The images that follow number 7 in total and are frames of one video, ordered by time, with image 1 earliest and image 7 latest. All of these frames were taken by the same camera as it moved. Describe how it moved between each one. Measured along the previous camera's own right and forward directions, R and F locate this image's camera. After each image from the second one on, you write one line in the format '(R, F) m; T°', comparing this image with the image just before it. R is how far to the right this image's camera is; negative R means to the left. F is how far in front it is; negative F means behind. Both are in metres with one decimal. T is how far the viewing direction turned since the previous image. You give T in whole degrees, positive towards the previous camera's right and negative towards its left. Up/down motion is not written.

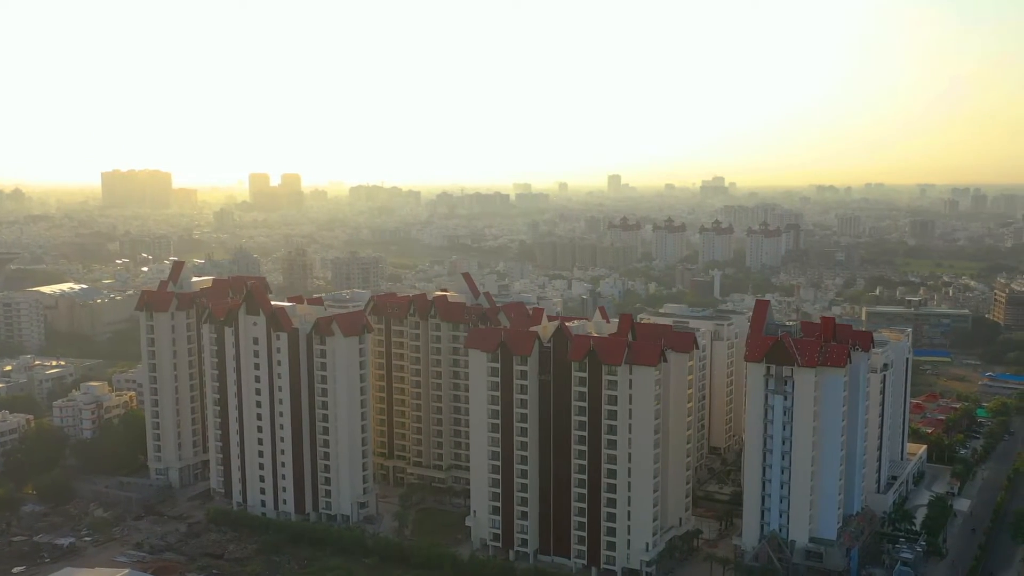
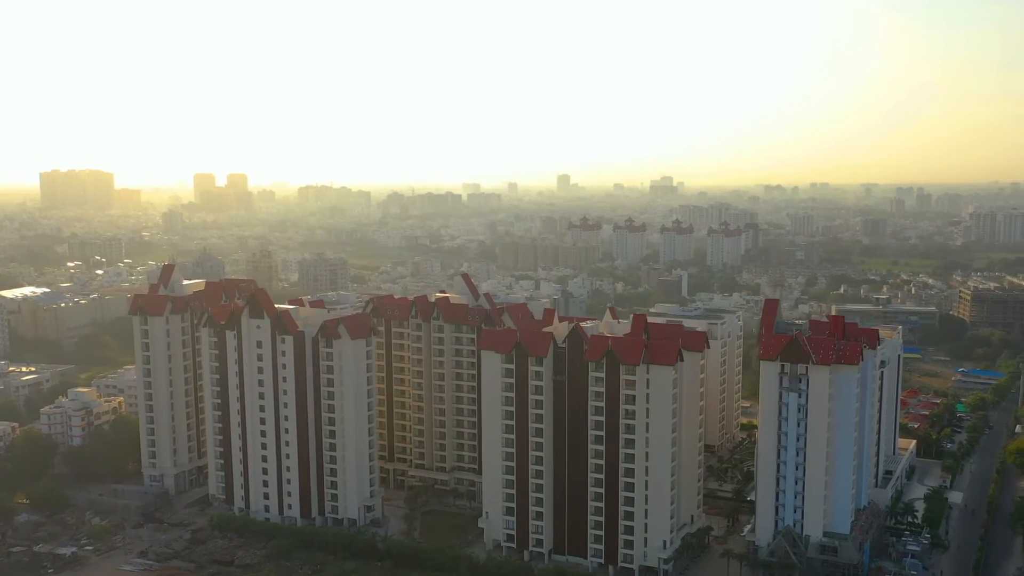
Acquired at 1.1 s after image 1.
(-1.4, 0.0) m; +3°
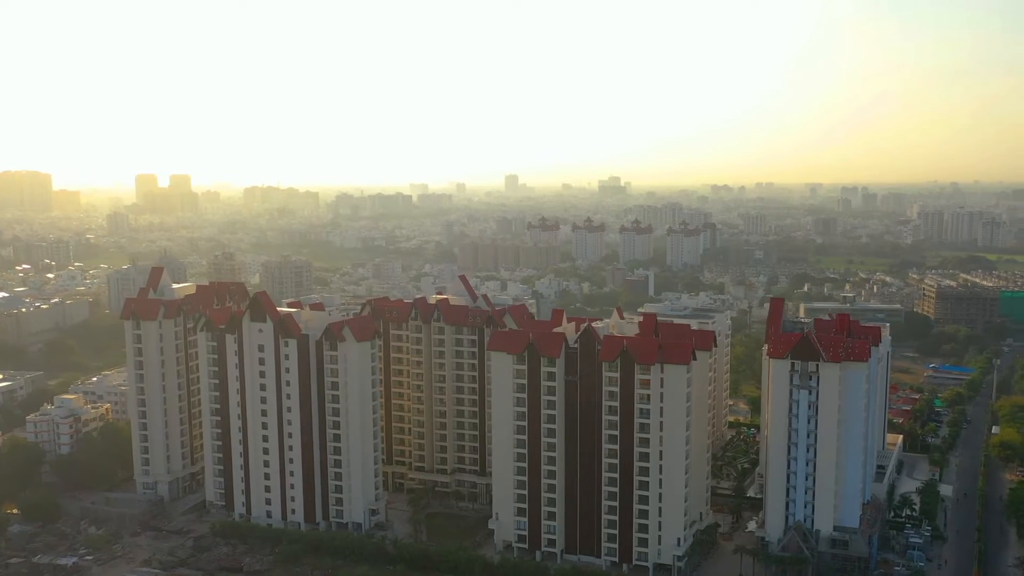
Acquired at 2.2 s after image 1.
(-1.3, 0.0) m; +3°
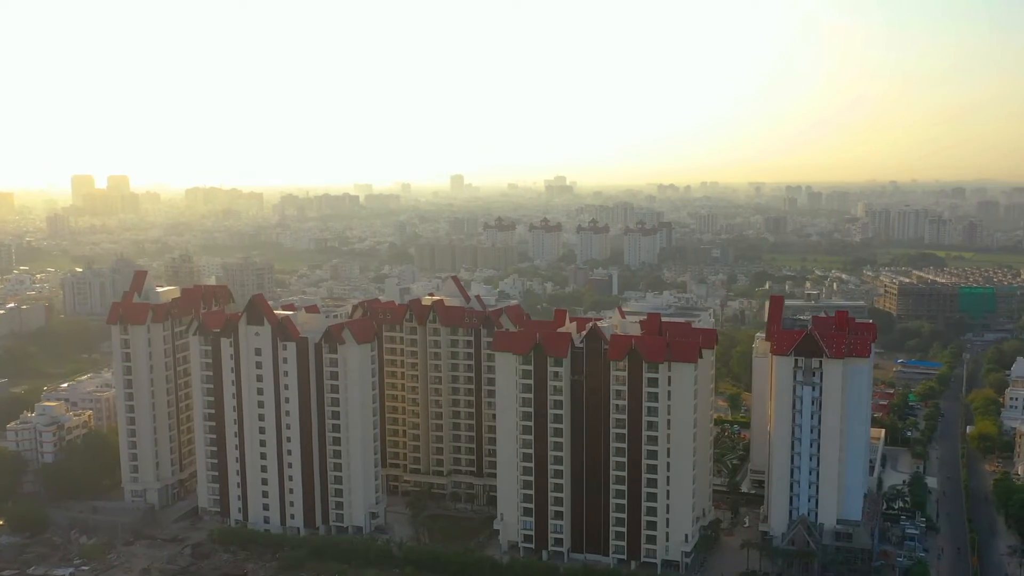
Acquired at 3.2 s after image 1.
(-1.3, 0.0) m; +3°
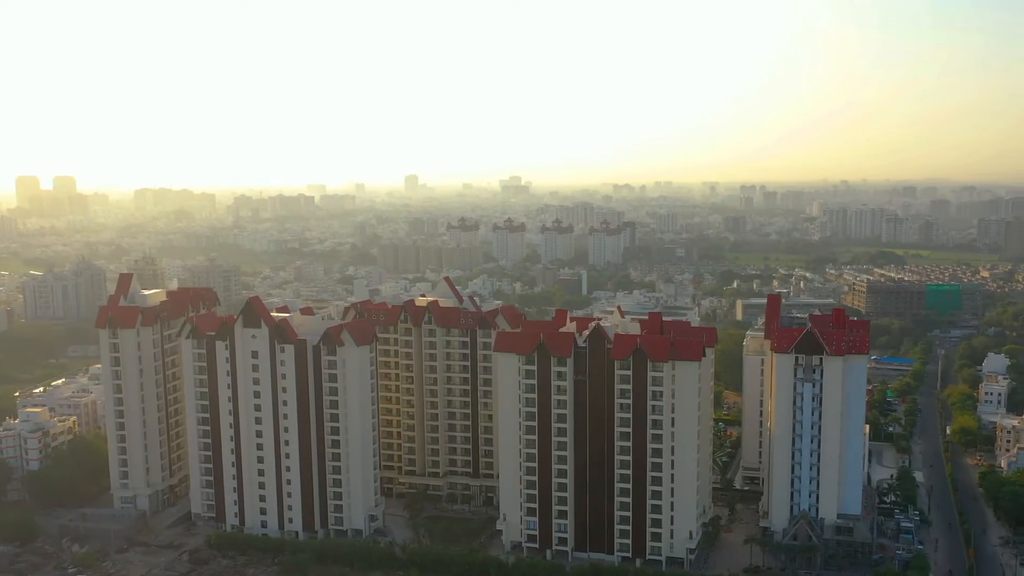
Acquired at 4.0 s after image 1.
(-1.0, 0.0) m; +2°
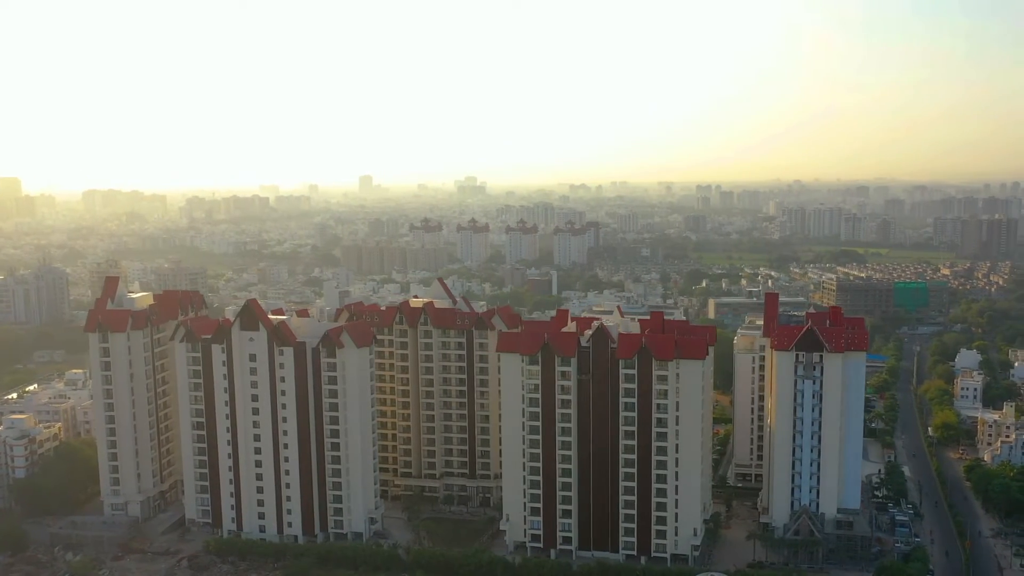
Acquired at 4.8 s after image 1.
(-1.0, 0.0) m; +2°
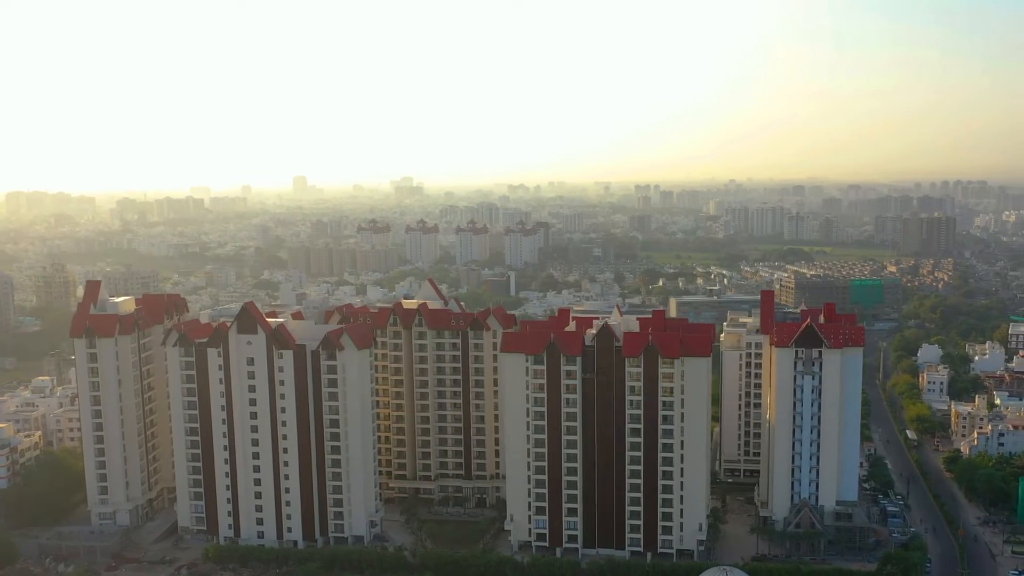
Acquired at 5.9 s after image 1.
(-1.5, 0.0) m; +3°
